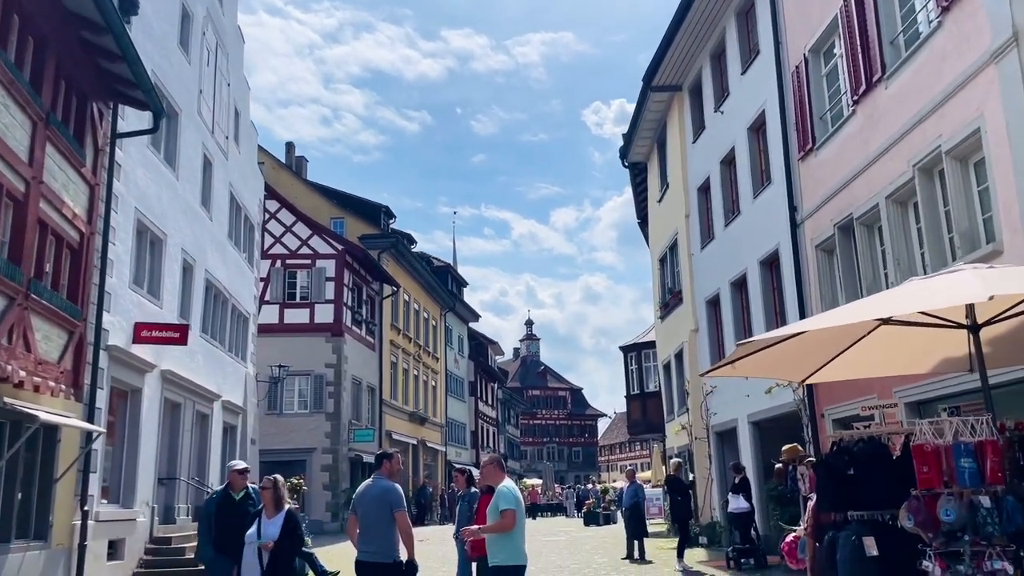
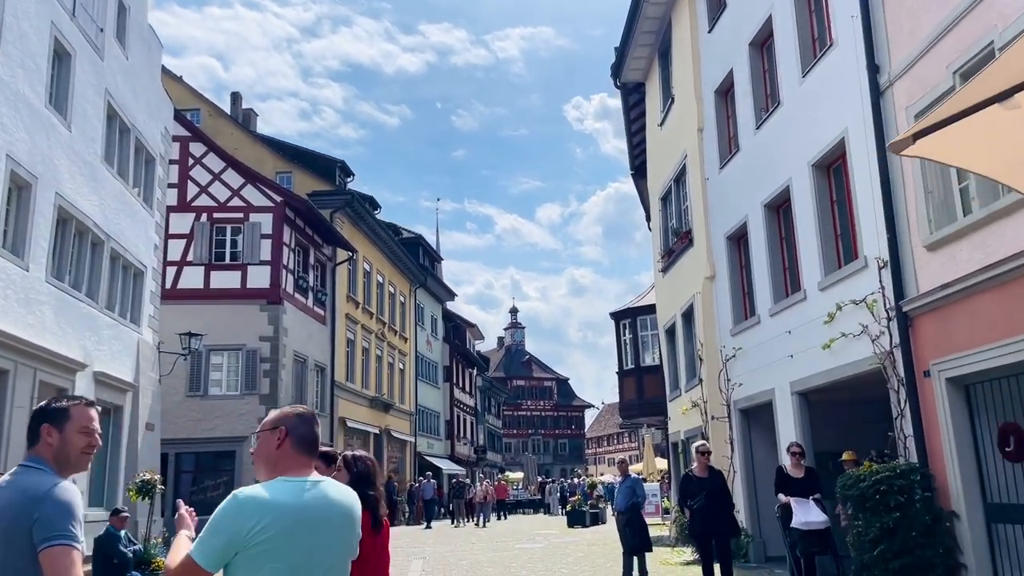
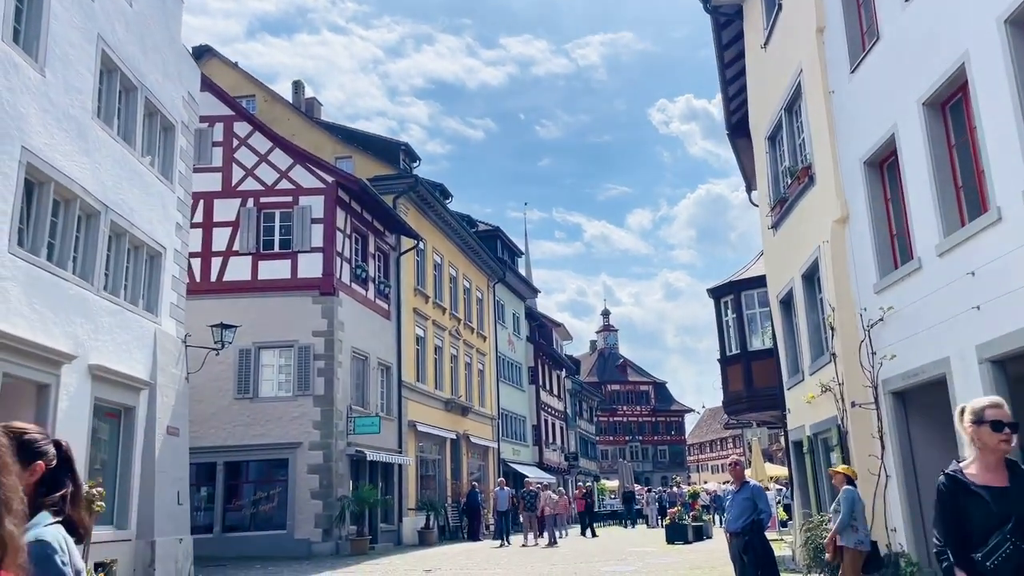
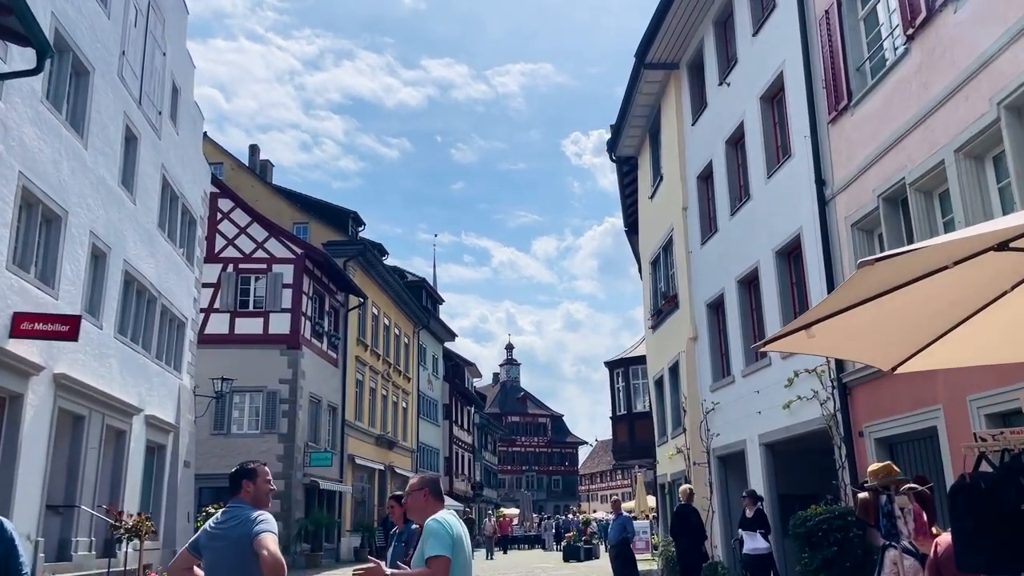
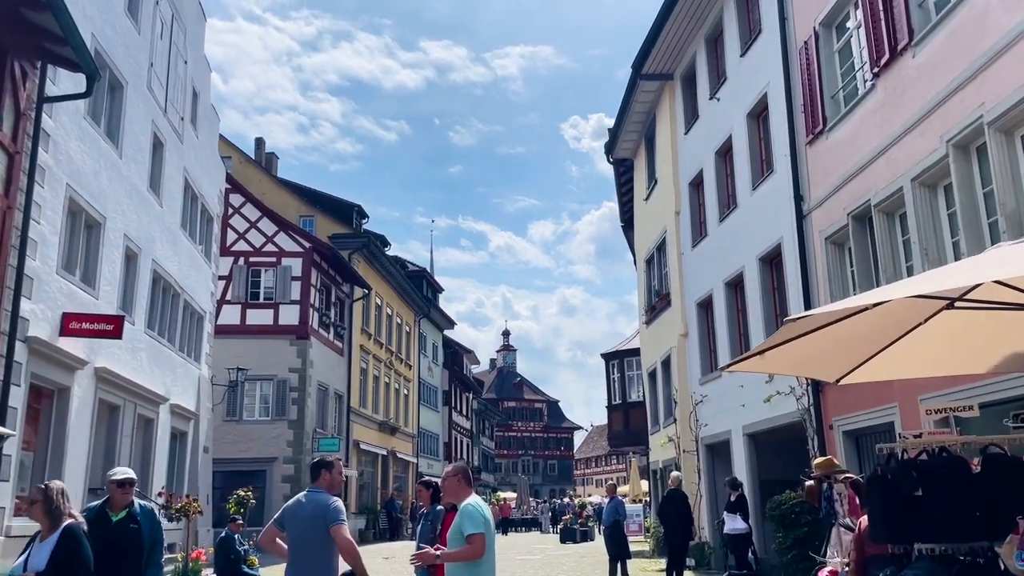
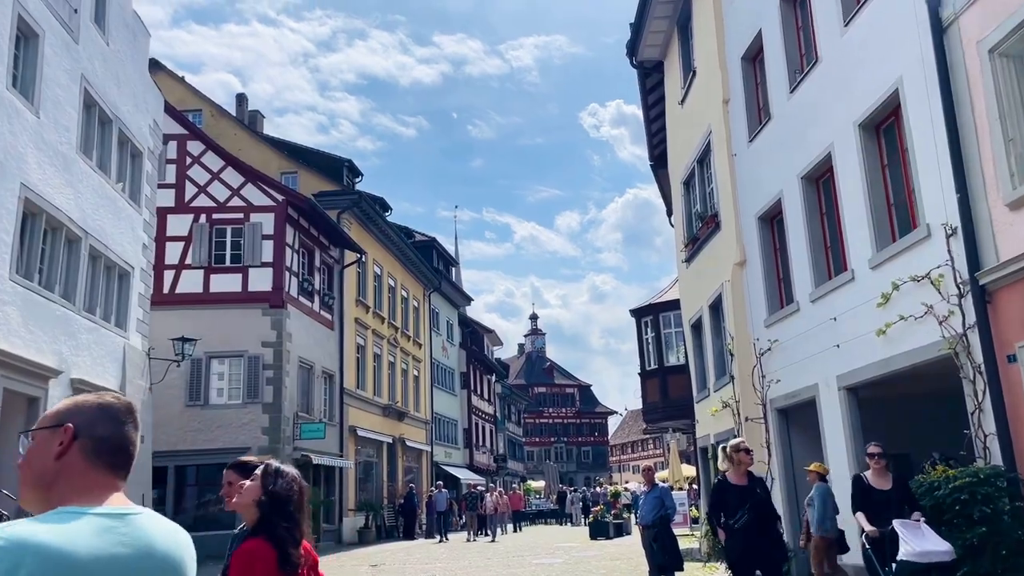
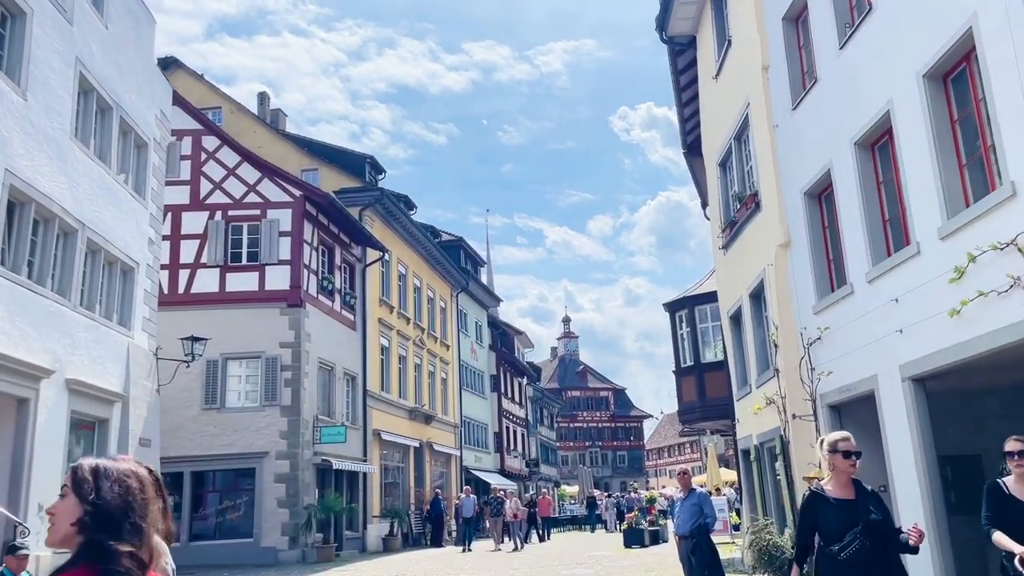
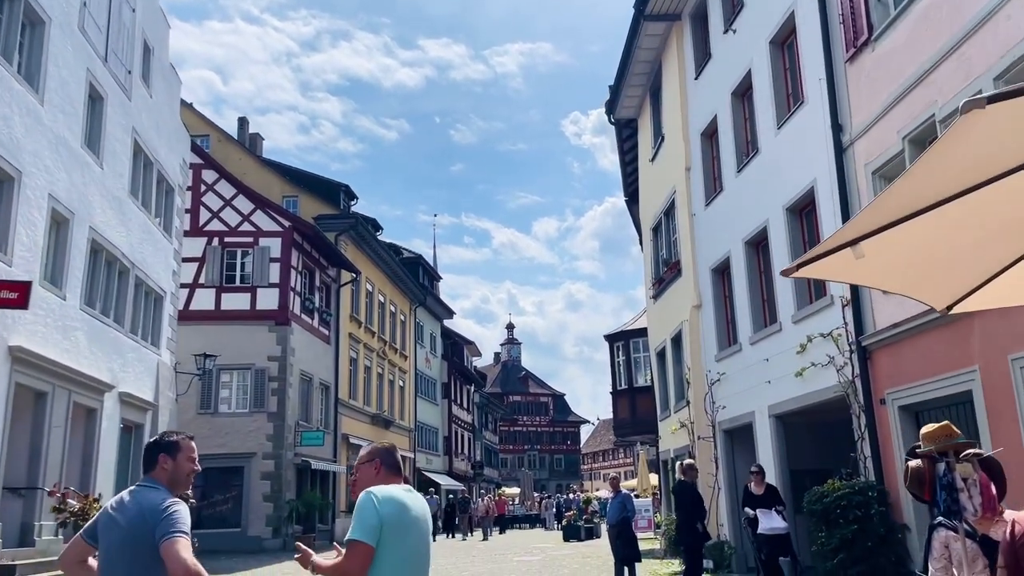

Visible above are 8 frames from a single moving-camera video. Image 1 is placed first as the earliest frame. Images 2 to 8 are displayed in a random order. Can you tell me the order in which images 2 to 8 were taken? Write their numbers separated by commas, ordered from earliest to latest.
5, 4, 8, 2, 6, 7, 3
